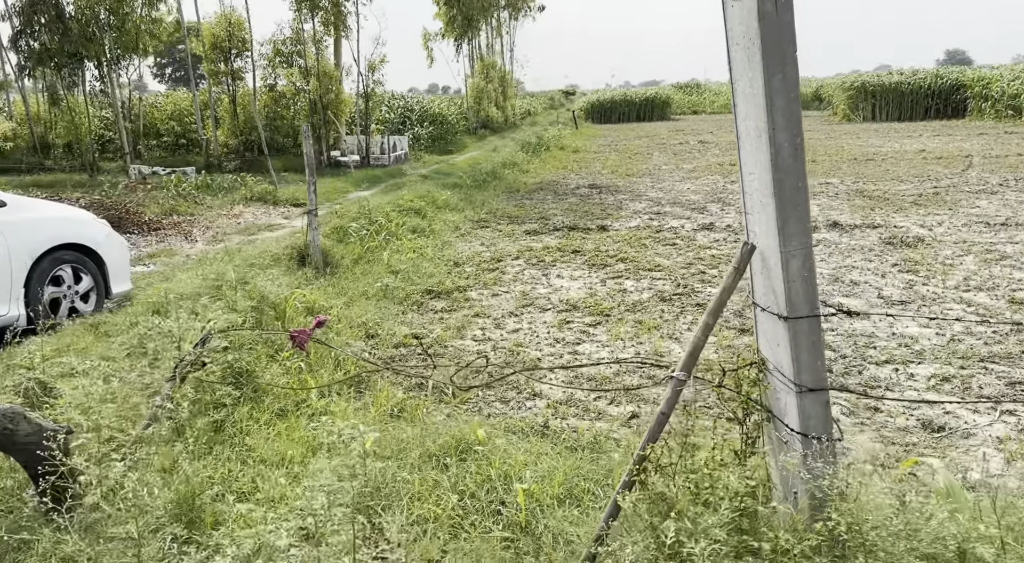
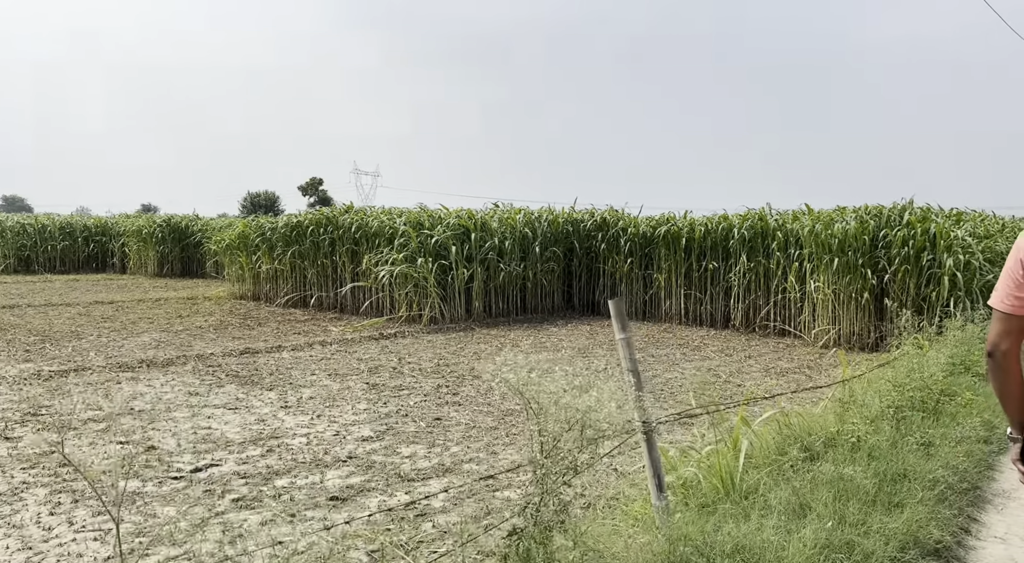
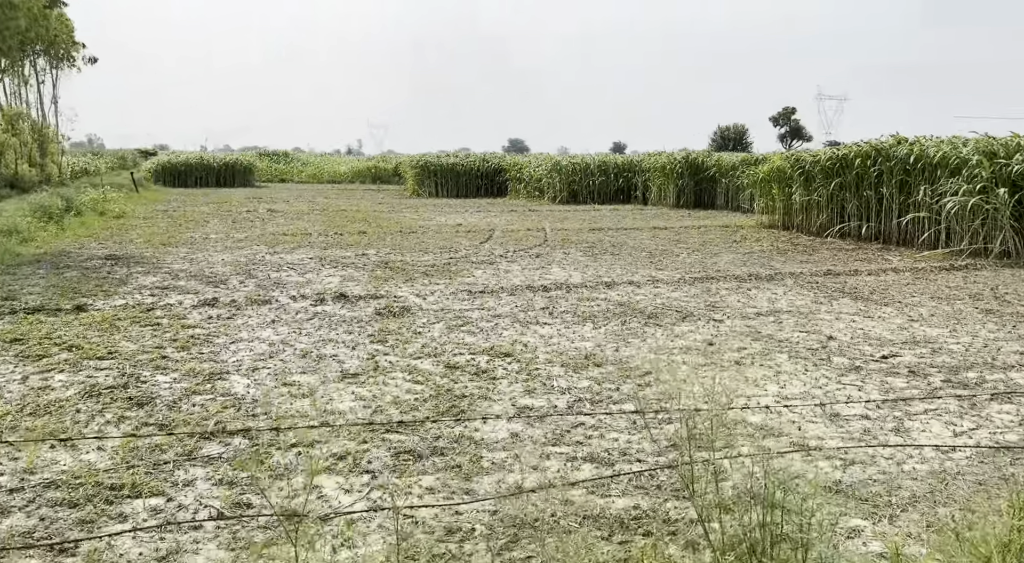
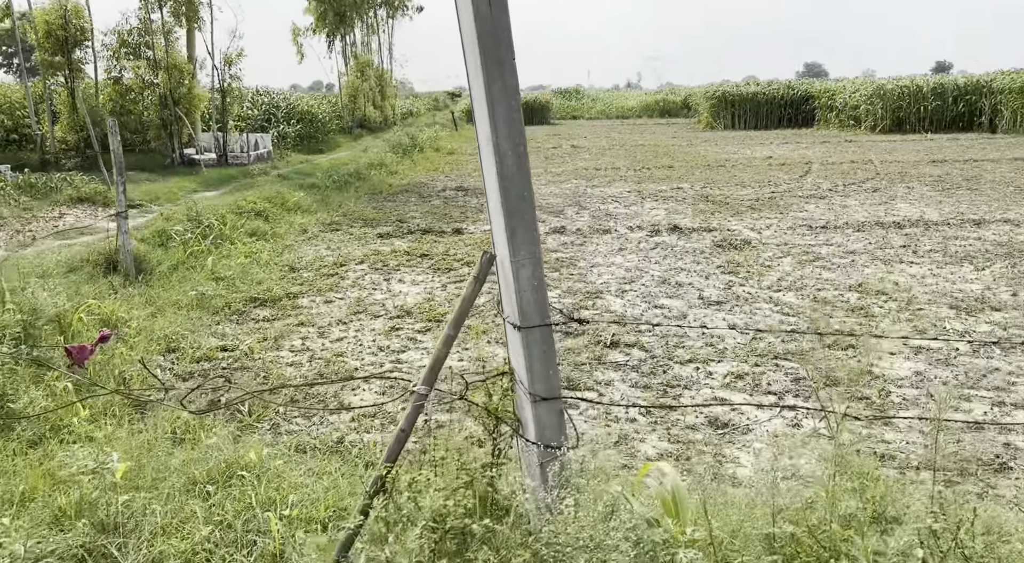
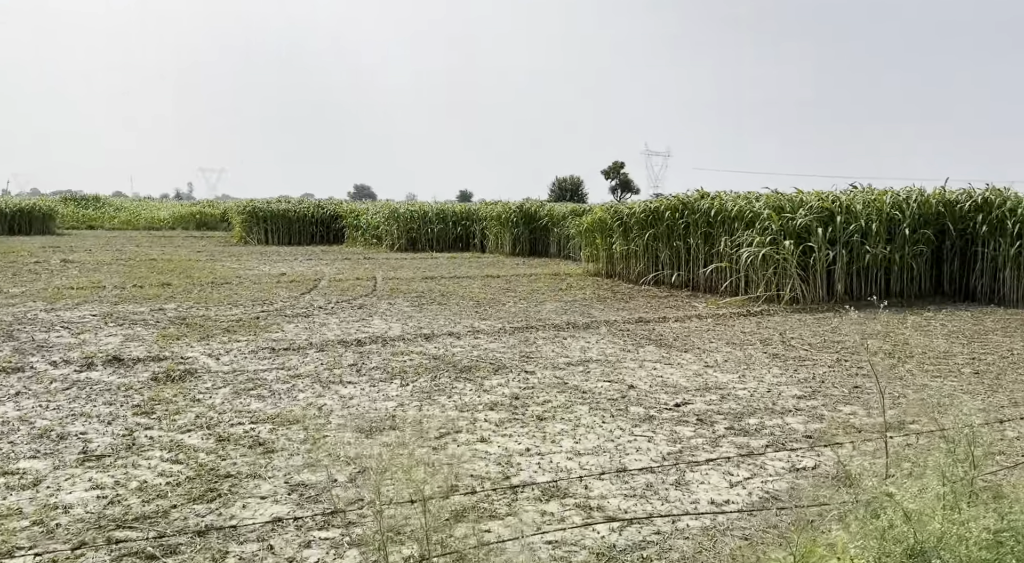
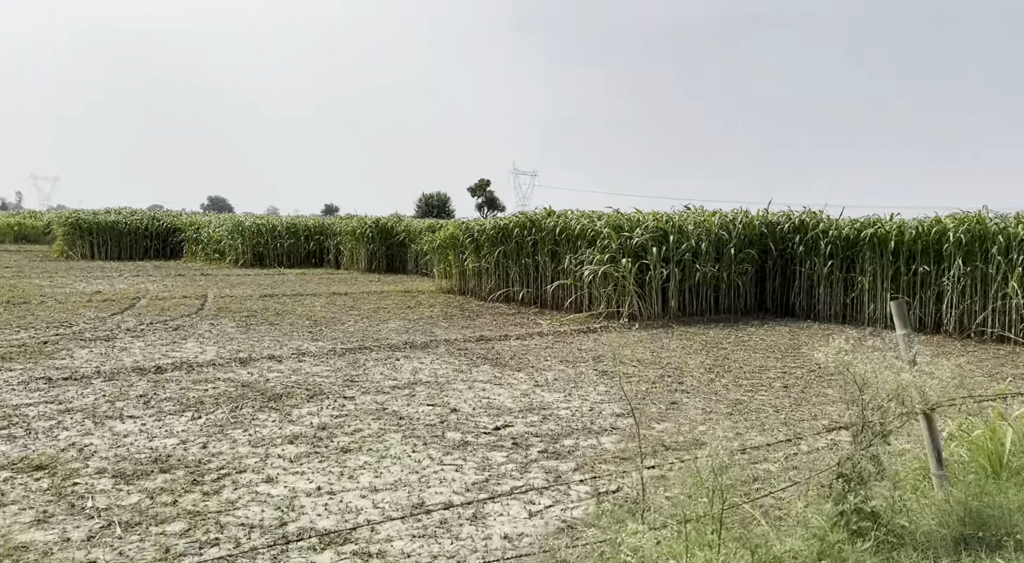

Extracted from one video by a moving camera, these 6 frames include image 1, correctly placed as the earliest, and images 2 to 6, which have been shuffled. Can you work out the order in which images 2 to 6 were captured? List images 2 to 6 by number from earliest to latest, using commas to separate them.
4, 3, 5, 6, 2
